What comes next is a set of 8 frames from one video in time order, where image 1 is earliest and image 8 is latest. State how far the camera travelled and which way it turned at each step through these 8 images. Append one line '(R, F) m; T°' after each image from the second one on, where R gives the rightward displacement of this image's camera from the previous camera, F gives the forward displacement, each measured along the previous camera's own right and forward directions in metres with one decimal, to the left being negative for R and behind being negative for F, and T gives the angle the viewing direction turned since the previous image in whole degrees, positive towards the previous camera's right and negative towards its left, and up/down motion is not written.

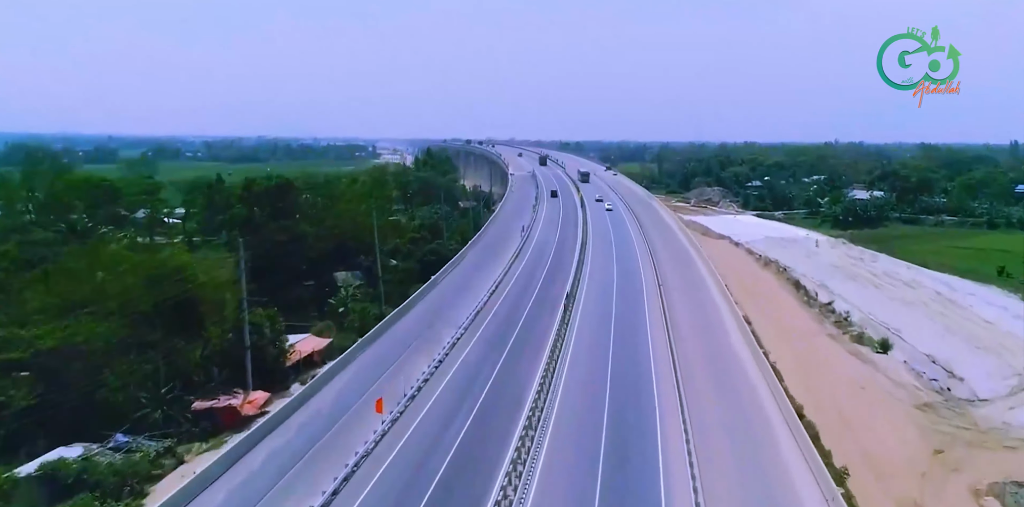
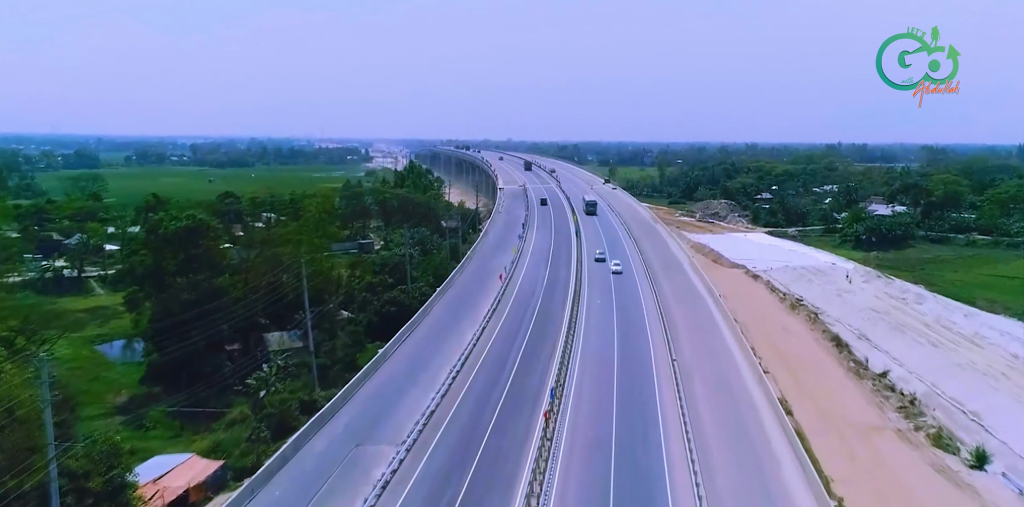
(+0.8, +7.8) m; 0°
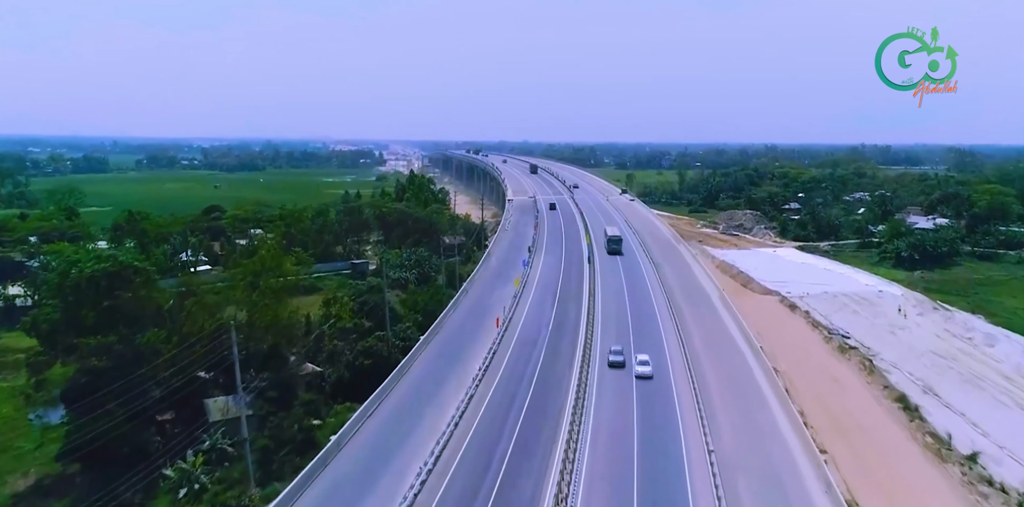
(+0.6, +5.9) m; -1°
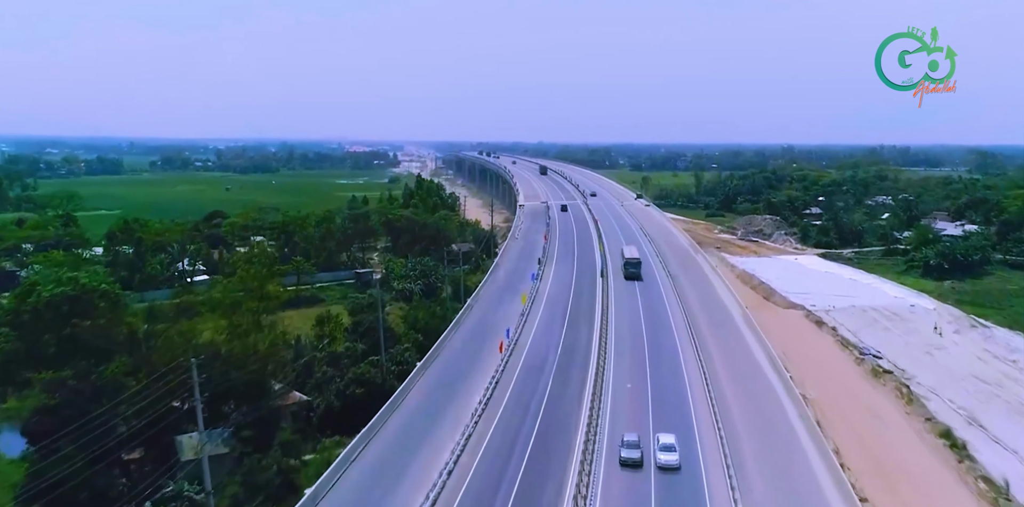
(+0.3, +2.5) m; -1°
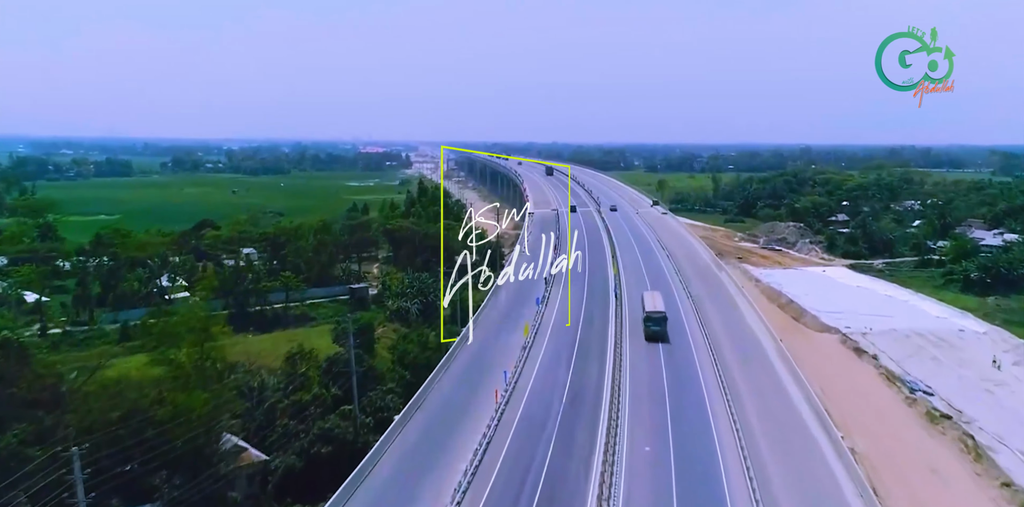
(+0.5, +4.4) m; -1°
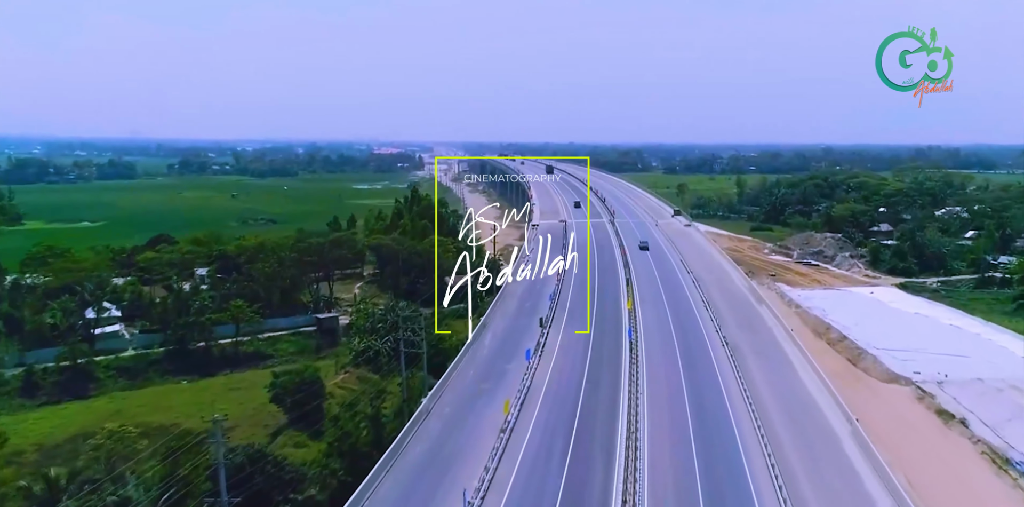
(+1.1, +8.5) m; -1°
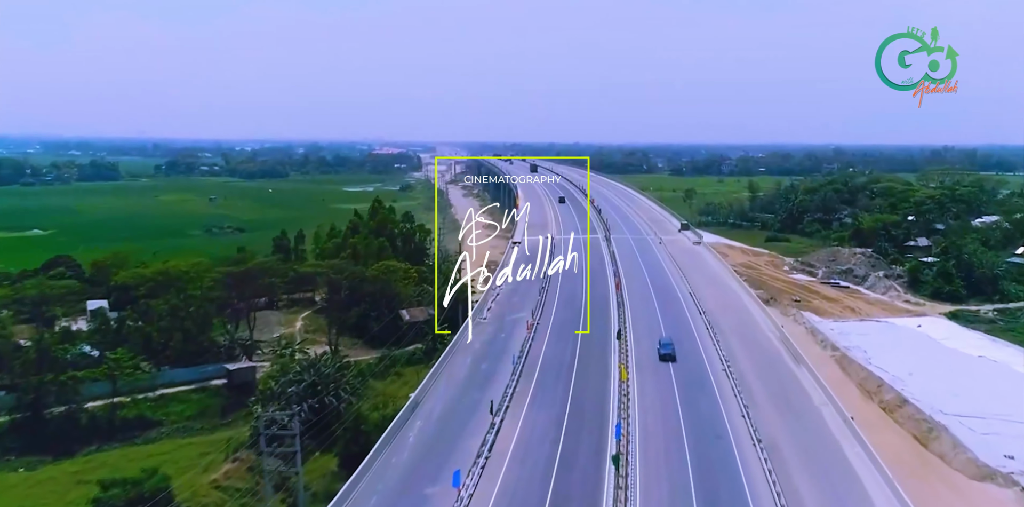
(+1.8, +10.0) m; 0°
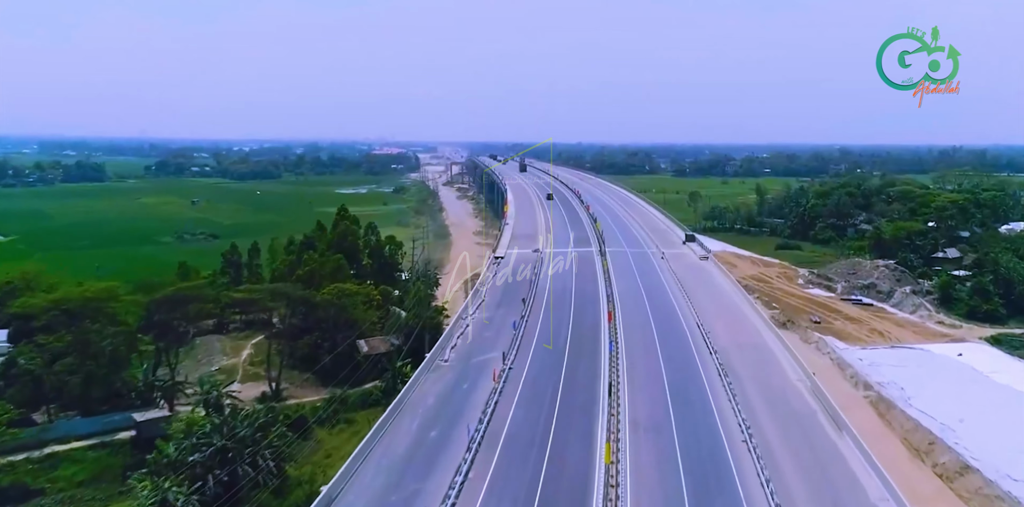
(+1.1, +6.5) m; 0°
